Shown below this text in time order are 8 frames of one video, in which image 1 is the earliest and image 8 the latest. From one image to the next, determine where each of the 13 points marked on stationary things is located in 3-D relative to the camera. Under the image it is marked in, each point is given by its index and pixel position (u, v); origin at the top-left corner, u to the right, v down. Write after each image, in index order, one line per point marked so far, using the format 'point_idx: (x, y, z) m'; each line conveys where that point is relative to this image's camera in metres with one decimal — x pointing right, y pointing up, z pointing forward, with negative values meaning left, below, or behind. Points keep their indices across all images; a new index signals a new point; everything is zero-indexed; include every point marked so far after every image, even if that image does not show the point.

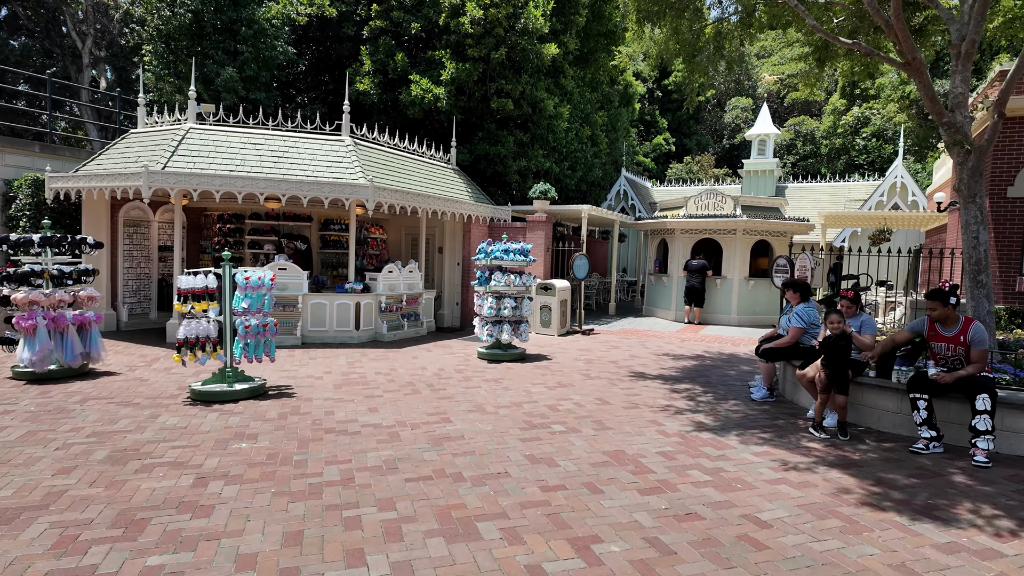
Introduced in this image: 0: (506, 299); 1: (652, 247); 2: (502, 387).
0: (-0.1, -0.2, +10.1) m
1: (+4.2, +1.2, +17.9) m
2: (-0.1, -1.3, +8.0) m
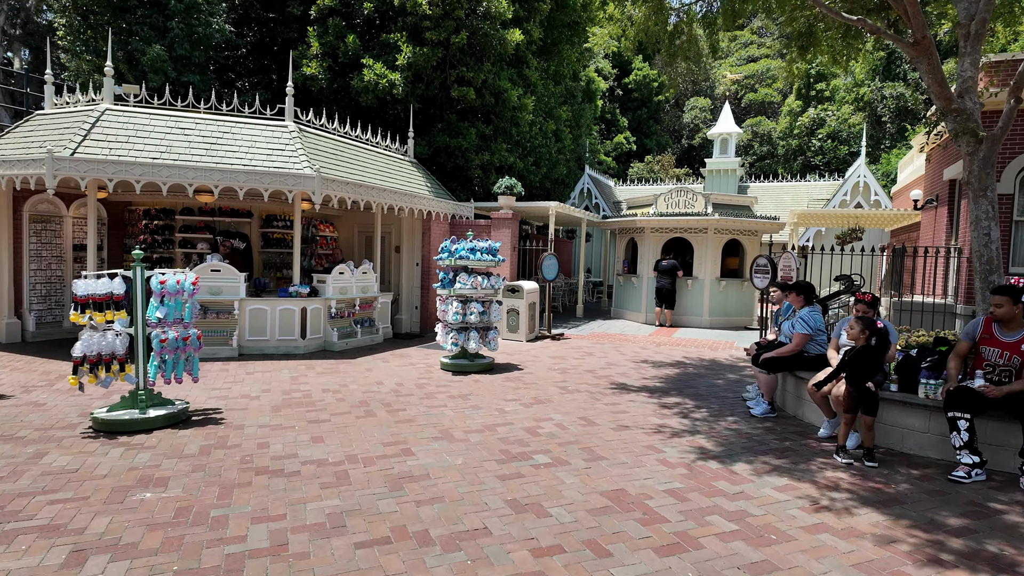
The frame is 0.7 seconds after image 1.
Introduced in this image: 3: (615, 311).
0: (-0.6, -0.2, +9.0) m
1: (+3.1, +1.2, +17.1) m
2: (-0.5, -1.4, +6.9) m
3: (+3.0, -0.7, +17.3) m
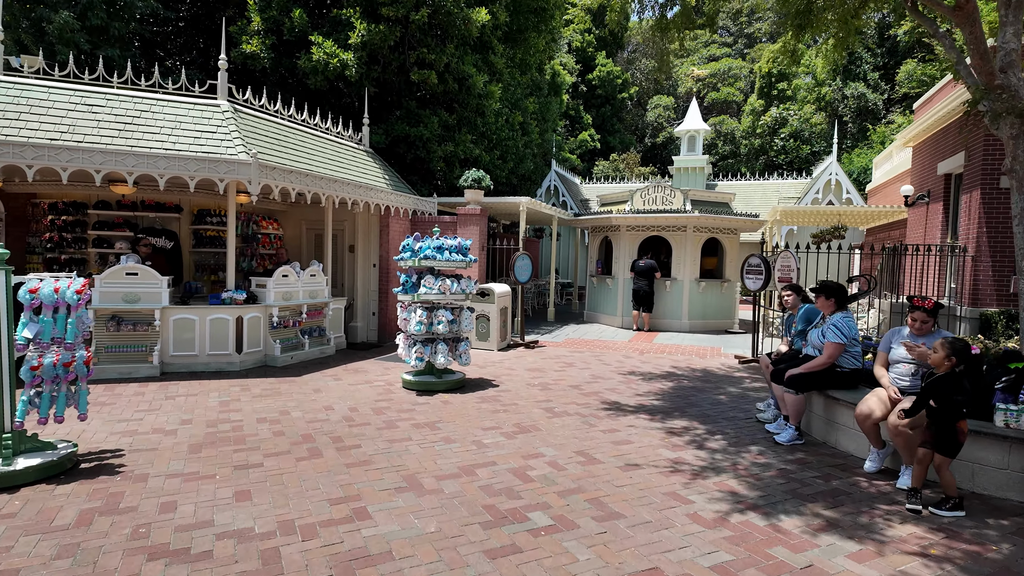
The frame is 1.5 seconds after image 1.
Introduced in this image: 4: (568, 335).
0: (-0.9, -0.3, +7.8) m
1: (+2.2, +1.1, +16.1) m
2: (-0.7, -1.4, +5.7) m
3: (+2.1, -0.7, +16.2) m
4: (+1.3, -1.1, +13.8) m
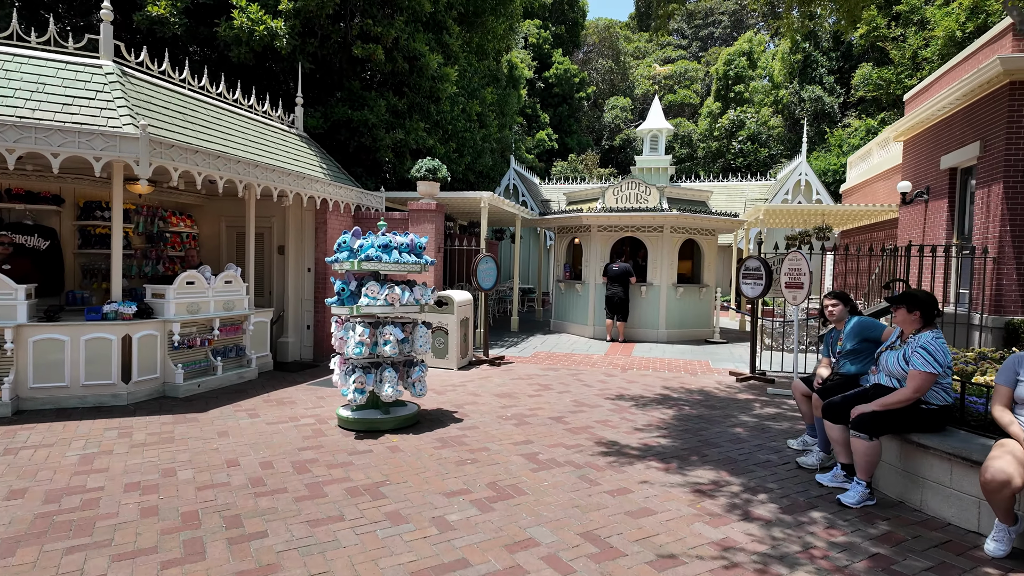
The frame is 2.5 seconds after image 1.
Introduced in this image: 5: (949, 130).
0: (-1.3, -0.4, +6.0) m
1: (+1.2, +1.0, +14.6) m
2: (-0.8, -1.5, +4.0) m
3: (+1.1, -0.9, +14.7) m
4: (+0.5, -1.2, +12.2) m
5: (+7.4, +2.7, +10.1) m
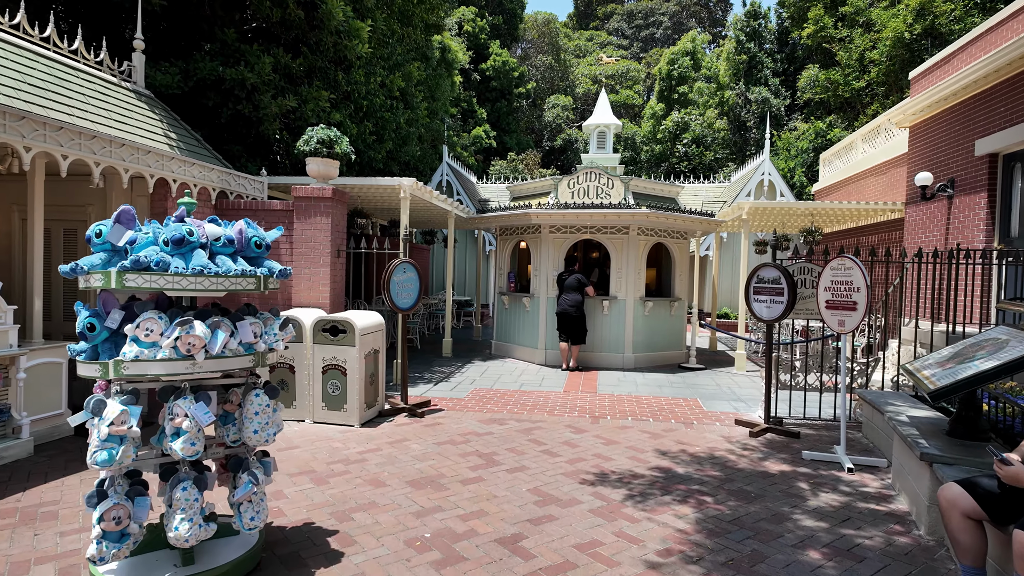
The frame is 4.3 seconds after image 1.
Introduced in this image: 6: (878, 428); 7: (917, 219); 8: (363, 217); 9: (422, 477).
0: (-1.7, -0.6, +3.1) m
1: (-0.2, +0.7, +11.9) m
2: (-1.1, -1.7, +1.1) m
3: (-0.3, -1.2, +11.9) m
4: (-0.6, -1.5, +9.4) m
5: (+6.5, +2.5, +8.1) m
6: (+3.6, -1.4, +6.0) m
7: (+6.6, +1.1, +9.7) m
8: (-2.6, +1.2, +10.4) m
9: (-0.8, -1.6, +5.0) m
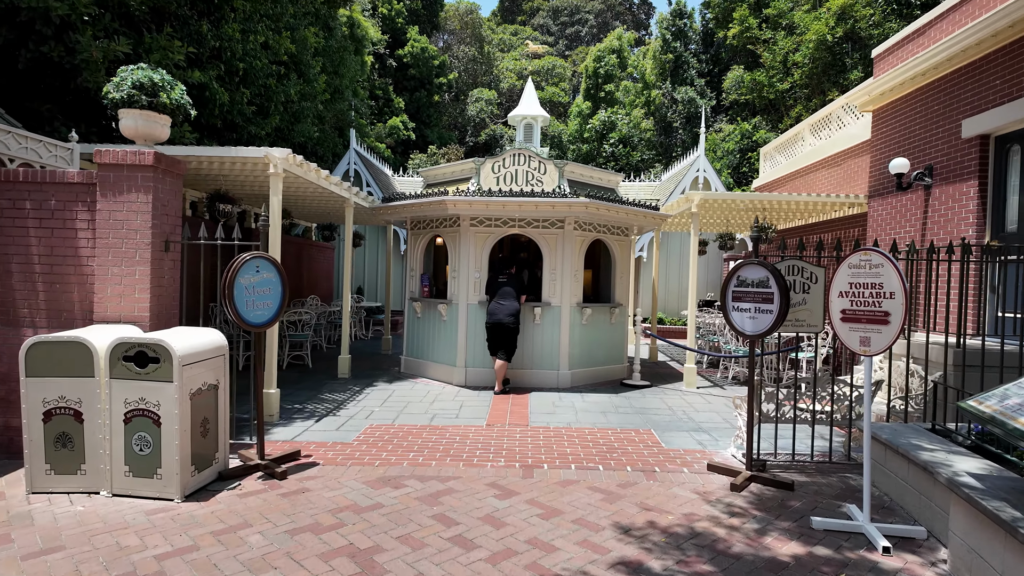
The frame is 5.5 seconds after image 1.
0: (-2.1, -0.6, +1.0) m
1: (-1.6, +0.6, +9.9) m
2: (-1.1, -1.7, -1.0) m
3: (-1.7, -1.3, +9.9) m
4: (-1.8, -1.5, +7.4) m
5: (+5.4, +2.4, +6.9) m
6: (+2.9, -1.4, +4.5) m
7: (+5.4, +1.1, +8.6) m
8: (-3.8, +1.2, +8.1) m
9: (-1.3, -1.6, +3.0) m
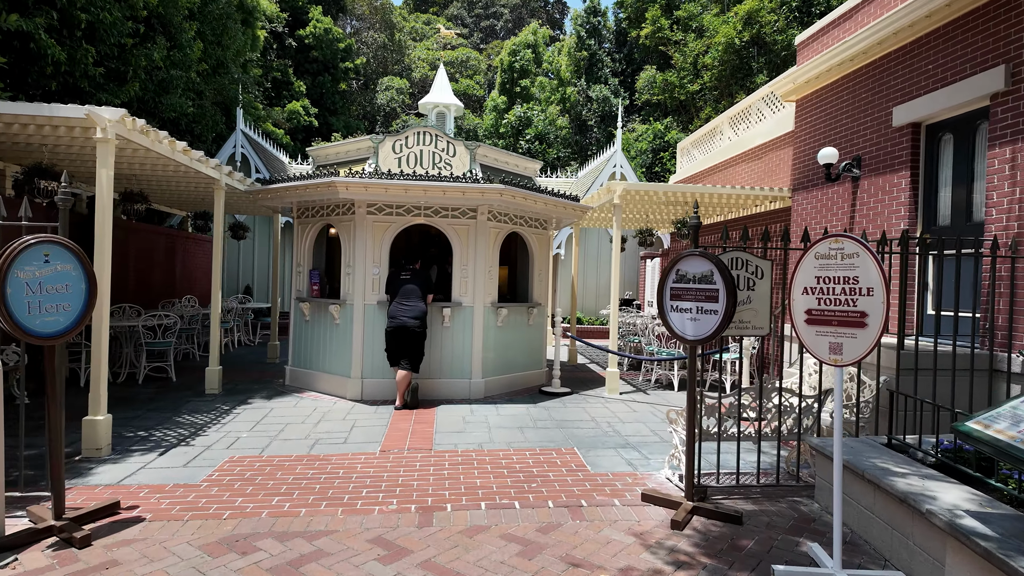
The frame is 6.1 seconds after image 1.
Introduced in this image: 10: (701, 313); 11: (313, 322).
0: (-2.2, -0.6, -0.4) m
1: (-3.0, +0.6, +8.5) m
2: (-1.0, -1.7, -2.2) m
3: (-3.1, -1.2, +8.5) m
4: (-2.8, -1.5, +6.0) m
5: (+4.4, +2.5, +6.6) m
6: (+2.2, -1.4, +3.8) m
7: (+4.1, +1.1, +8.2) m
8: (-4.9, +1.2, +6.4) m
9: (-1.8, -1.6, +1.8) m
10: (+1.3, -0.2, +4.2) m
11: (-2.8, -0.5, +8.4) m
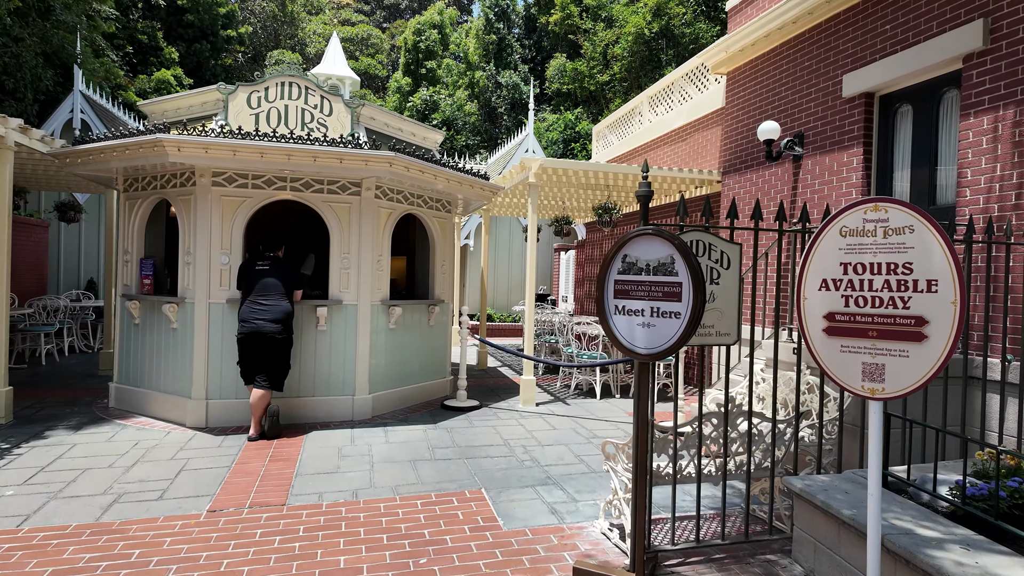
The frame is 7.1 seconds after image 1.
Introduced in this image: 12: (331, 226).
0: (-2.1, -0.6, -2.1) m
1: (-4.2, +0.7, +6.6) m
2: (-0.6, -1.7, -3.6) m
3: (-4.3, -1.2, +6.6) m
4: (-3.6, -1.5, +4.2) m
5: (+3.4, +2.5, +5.8) m
6: (+1.7, -1.4, +2.7) m
7: (+2.9, +1.2, +7.3) m
8: (-5.8, +1.2, +4.2) m
9: (-2.0, -1.6, +0.1) m
10: (+0.7, -0.1, +3.0) m
11: (-4.0, -0.4, +6.5) m
12: (-1.9, +0.6, +6.3) m
